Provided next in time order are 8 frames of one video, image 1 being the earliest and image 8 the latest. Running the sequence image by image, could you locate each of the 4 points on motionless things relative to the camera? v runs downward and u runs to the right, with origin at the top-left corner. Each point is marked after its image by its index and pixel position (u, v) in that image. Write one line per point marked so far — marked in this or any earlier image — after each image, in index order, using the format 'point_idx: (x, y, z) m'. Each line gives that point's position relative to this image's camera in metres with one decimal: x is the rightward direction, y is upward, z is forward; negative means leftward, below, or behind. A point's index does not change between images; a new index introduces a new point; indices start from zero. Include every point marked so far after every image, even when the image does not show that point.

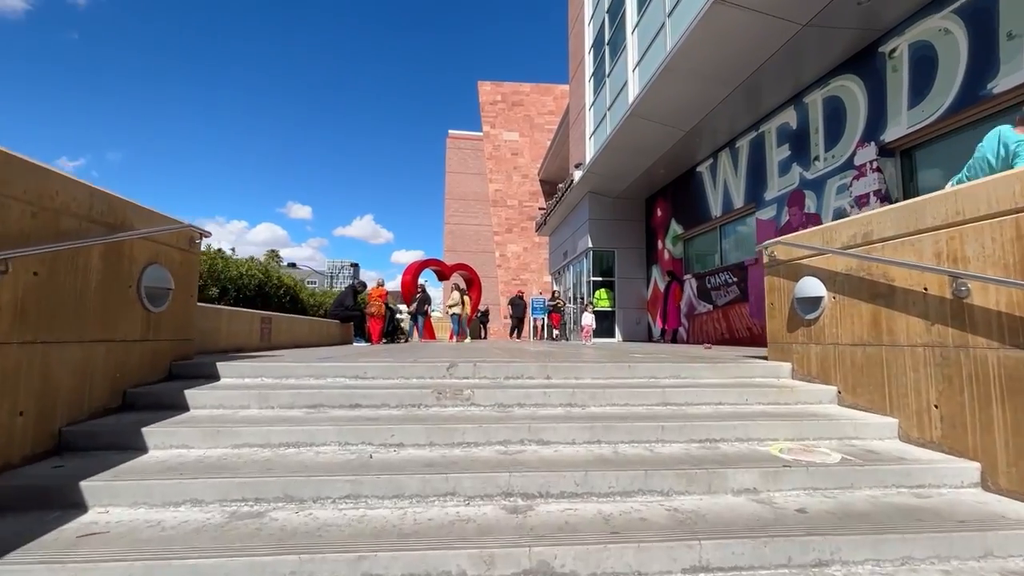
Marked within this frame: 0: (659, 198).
0: (+4.9, +3.0, +16.1) m
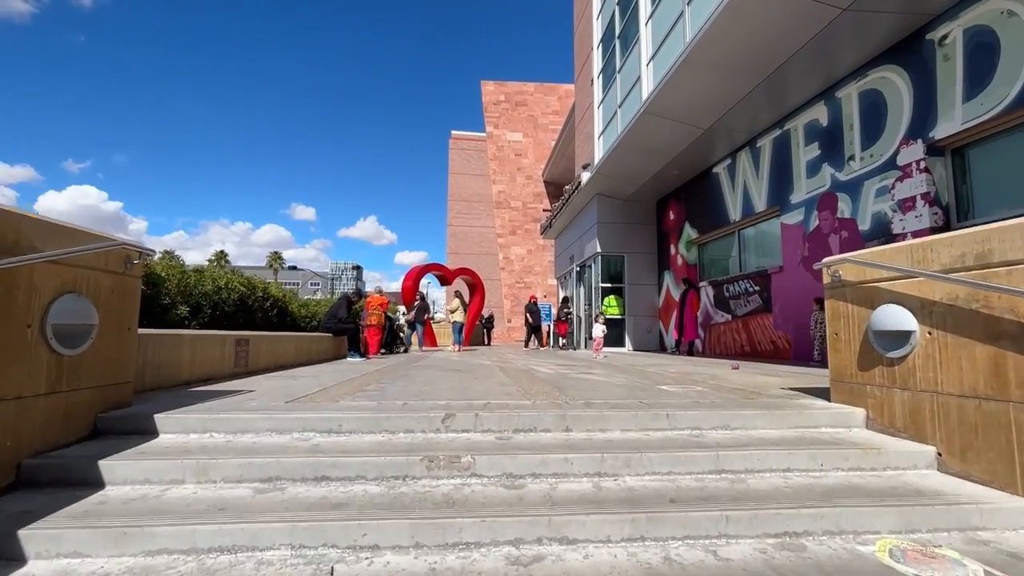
0: (+5.1, +2.8, +15.3) m
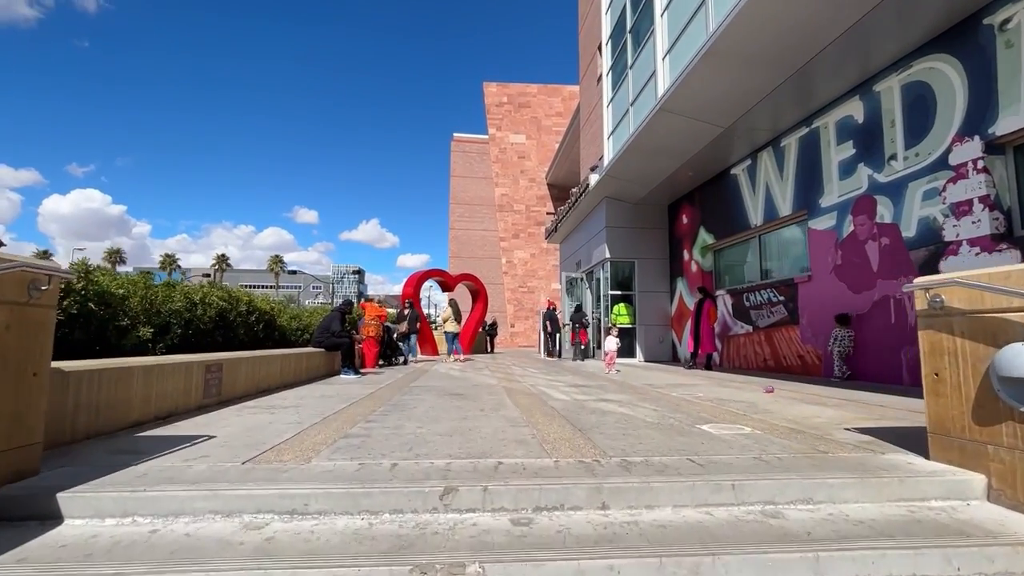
0: (+5.2, +2.6, +14.6) m
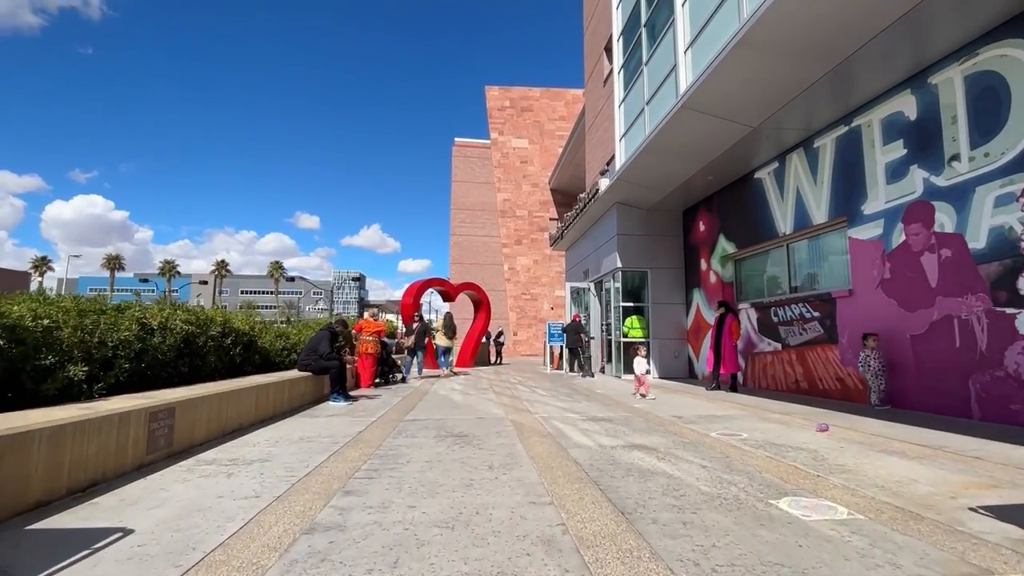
0: (+5.4, +2.2, +13.7) m
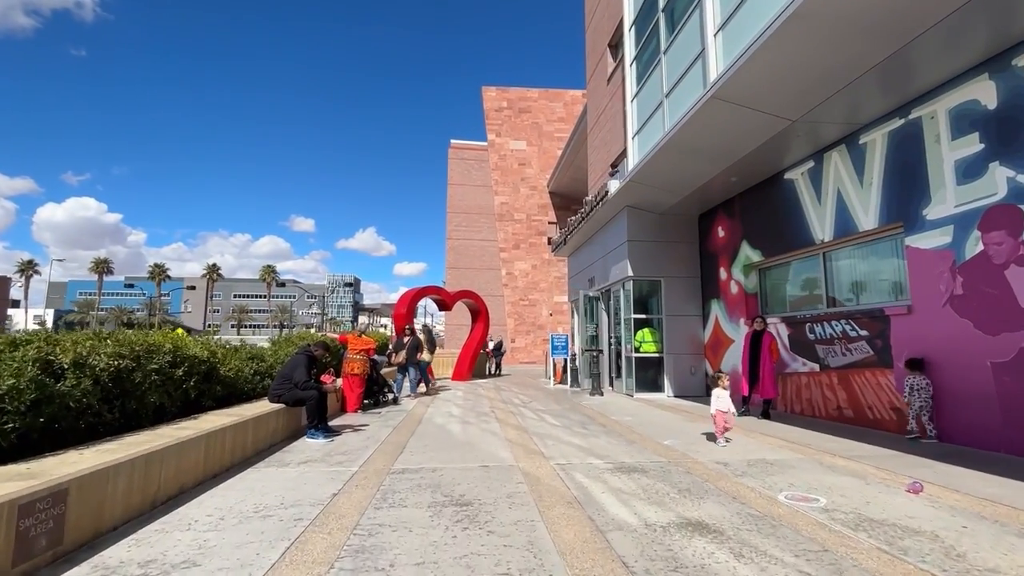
0: (+5.5, +2.0, +12.6) m
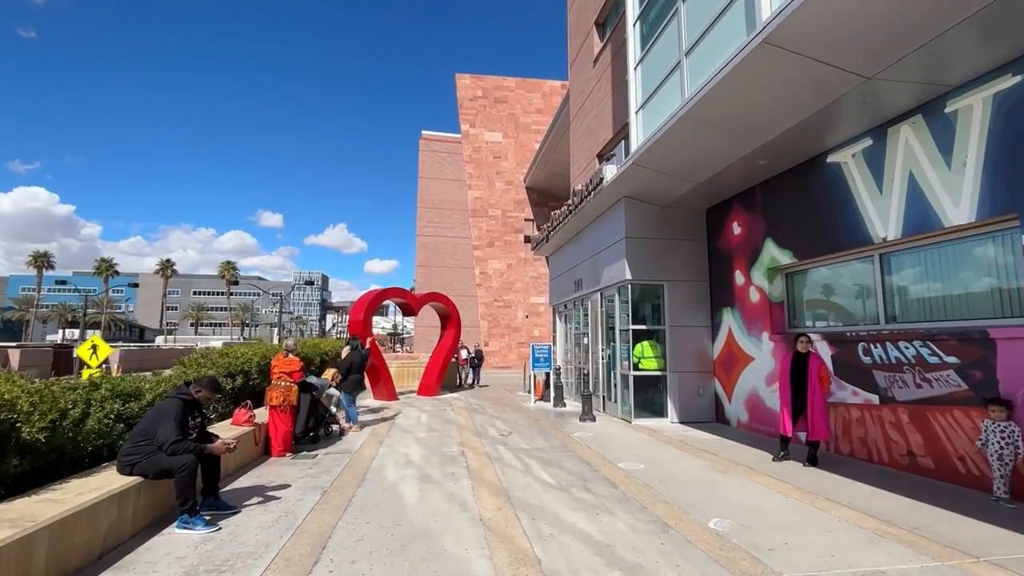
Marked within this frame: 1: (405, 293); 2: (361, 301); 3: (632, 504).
0: (+4.9, +1.8, +10.7) m
1: (-3.6, -0.2, +15.9) m
2: (-4.9, -0.4, +15.4) m
3: (+1.3, -2.4, +5.4) m
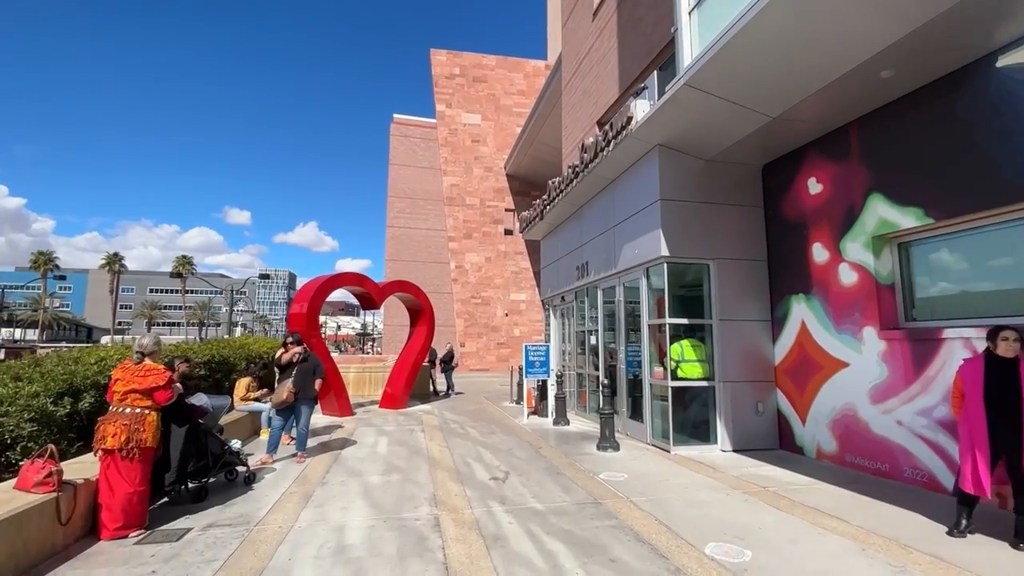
0: (+4.9, +2.1, +7.8) m
1: (-3.9, +0.2, +12.6) m
2: (-5.2, 0.0, +12.1) m
3: (+1.5, -2.1, +2.4) m
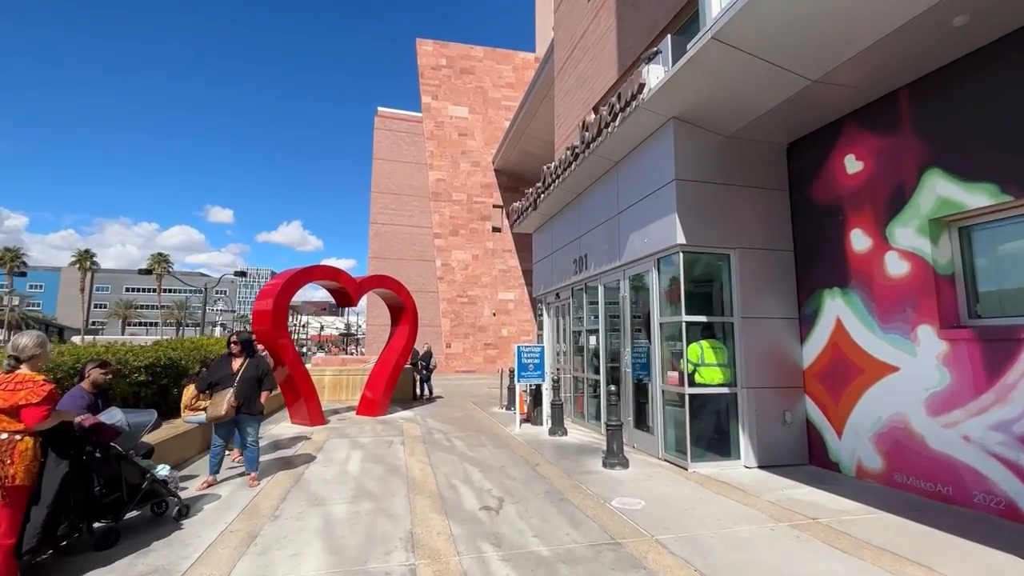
0: (+4.8, +2.2, +6.8) m
1: (-4.1, +0.3, +11.3) m
2: (-5.4, +0.1, +10.8) m
3: (+1.6, -1.9, +1.3) m
